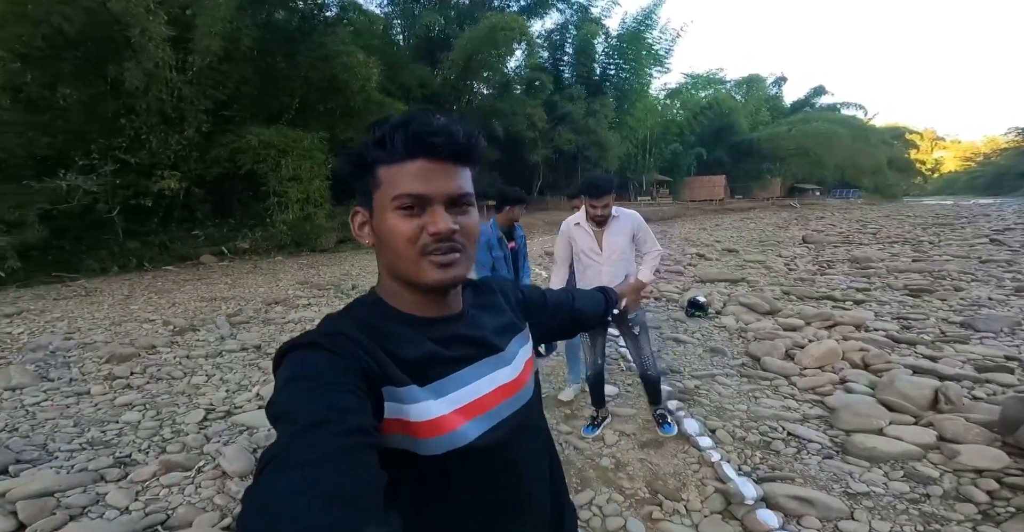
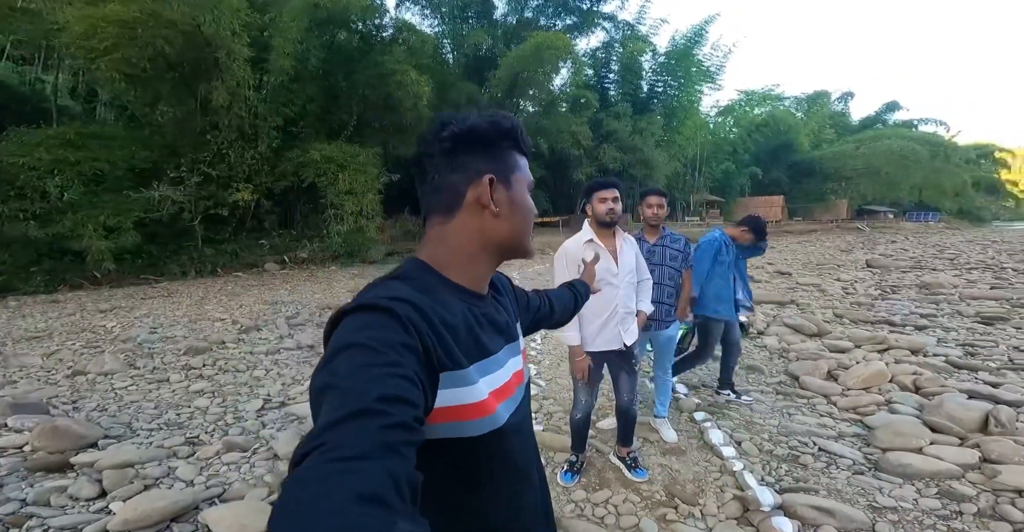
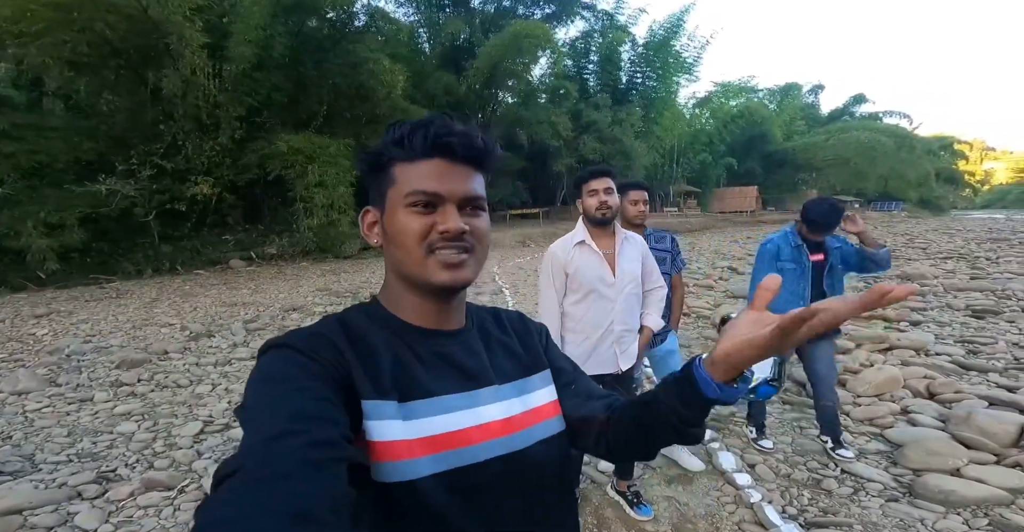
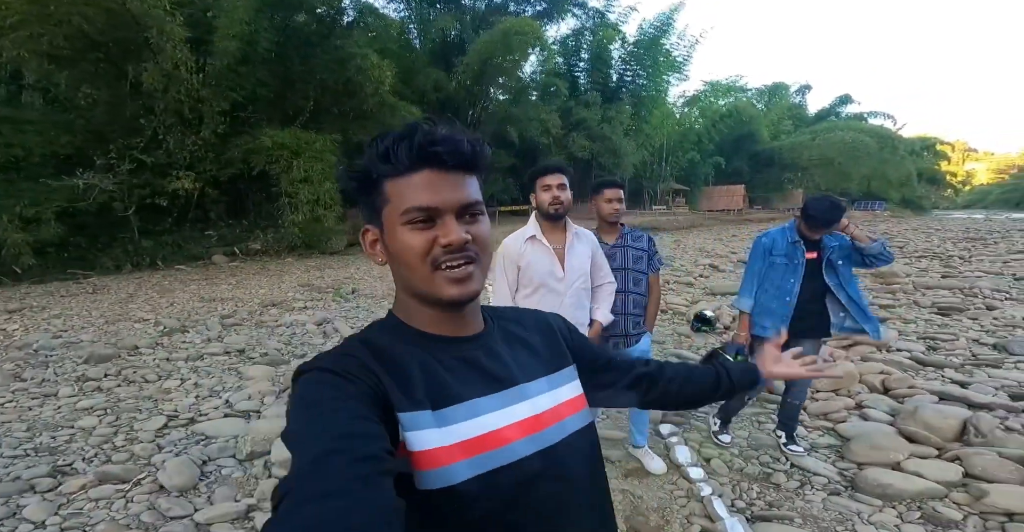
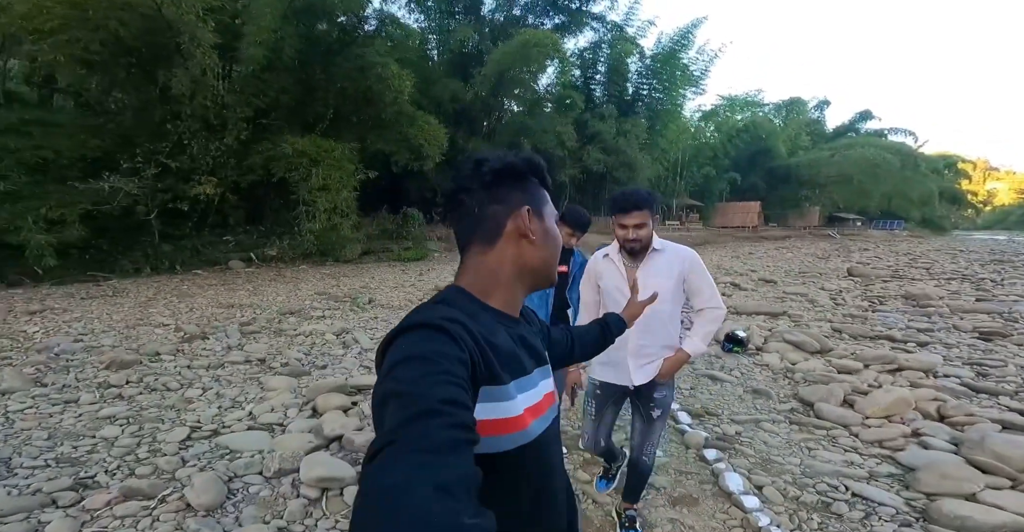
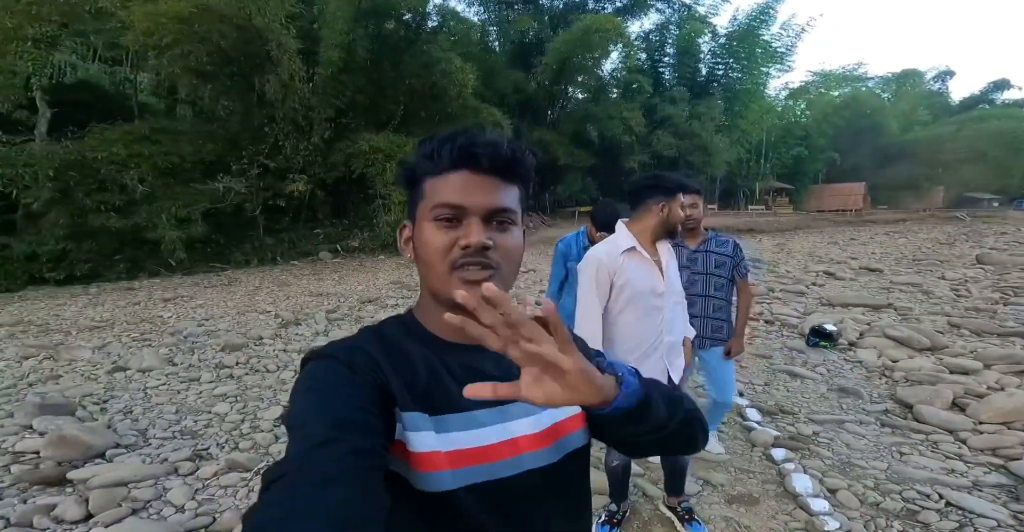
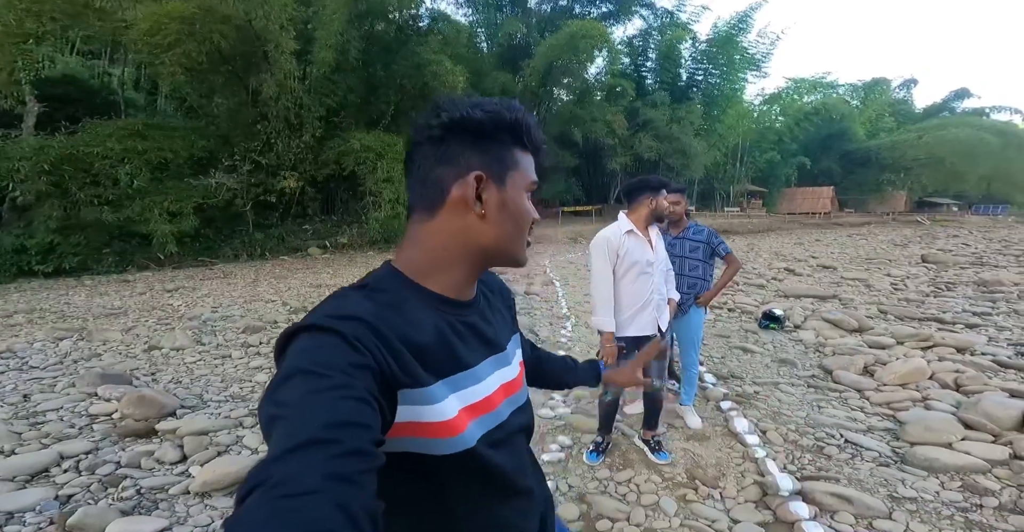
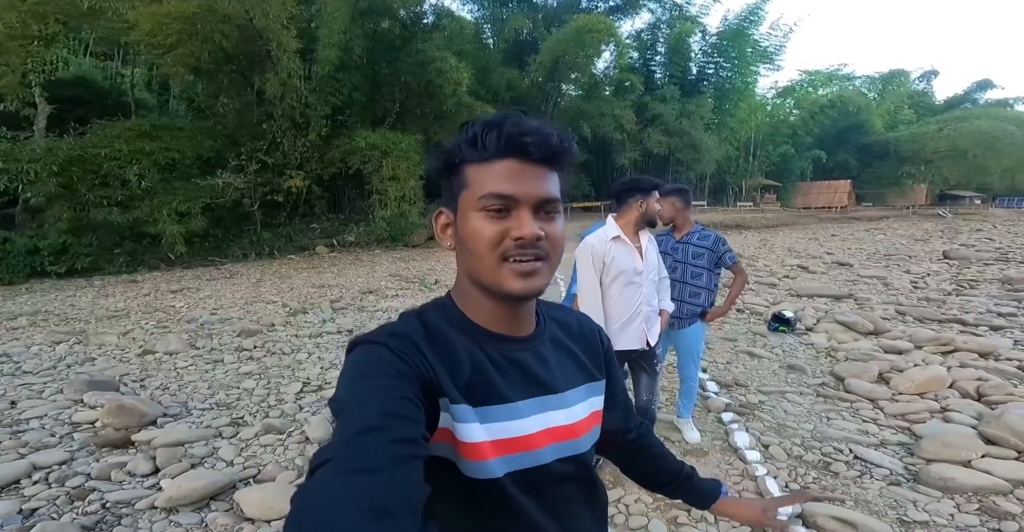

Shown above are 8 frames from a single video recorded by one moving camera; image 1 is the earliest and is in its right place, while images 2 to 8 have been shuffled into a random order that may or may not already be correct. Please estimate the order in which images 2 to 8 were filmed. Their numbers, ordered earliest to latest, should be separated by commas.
5, 6, 8, 7, 2, 3, 4
